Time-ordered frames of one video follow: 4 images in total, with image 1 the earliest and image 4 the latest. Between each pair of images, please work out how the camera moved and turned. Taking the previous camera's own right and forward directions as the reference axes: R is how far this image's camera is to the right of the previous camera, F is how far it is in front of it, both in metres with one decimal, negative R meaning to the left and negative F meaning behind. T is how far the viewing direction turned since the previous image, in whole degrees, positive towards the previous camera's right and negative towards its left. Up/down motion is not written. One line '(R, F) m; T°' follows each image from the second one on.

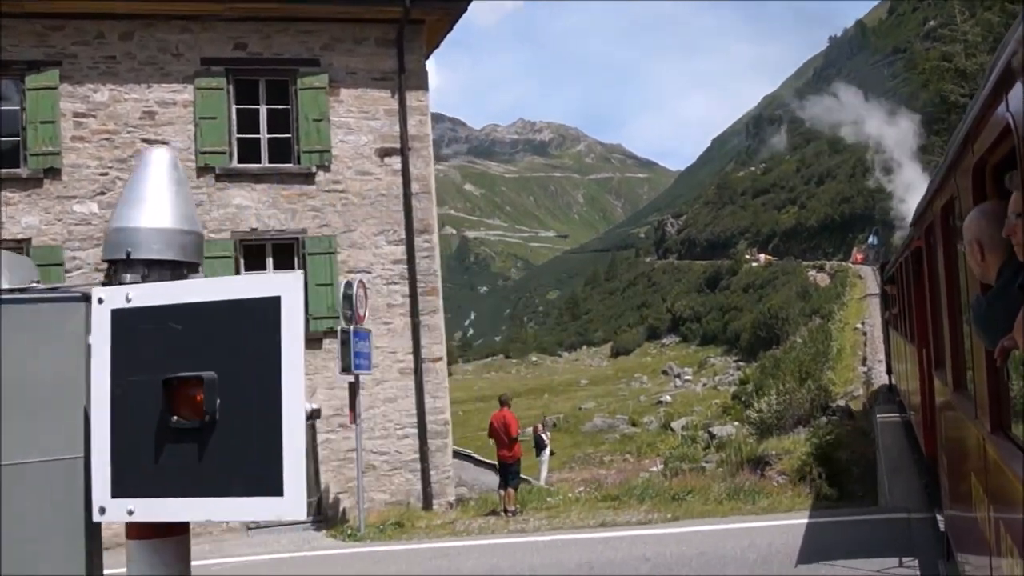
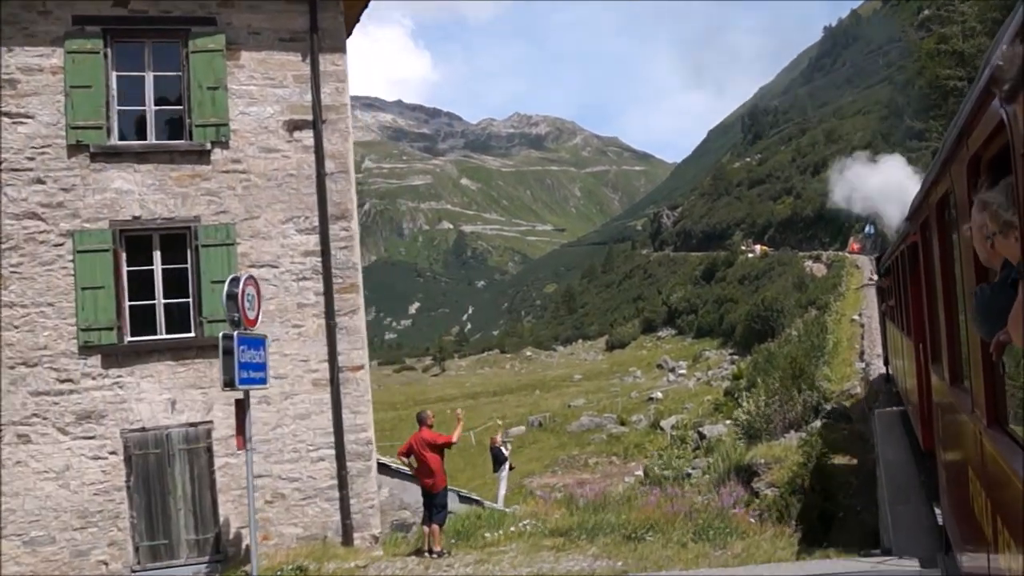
(+0.7, +1.7) m; 0°
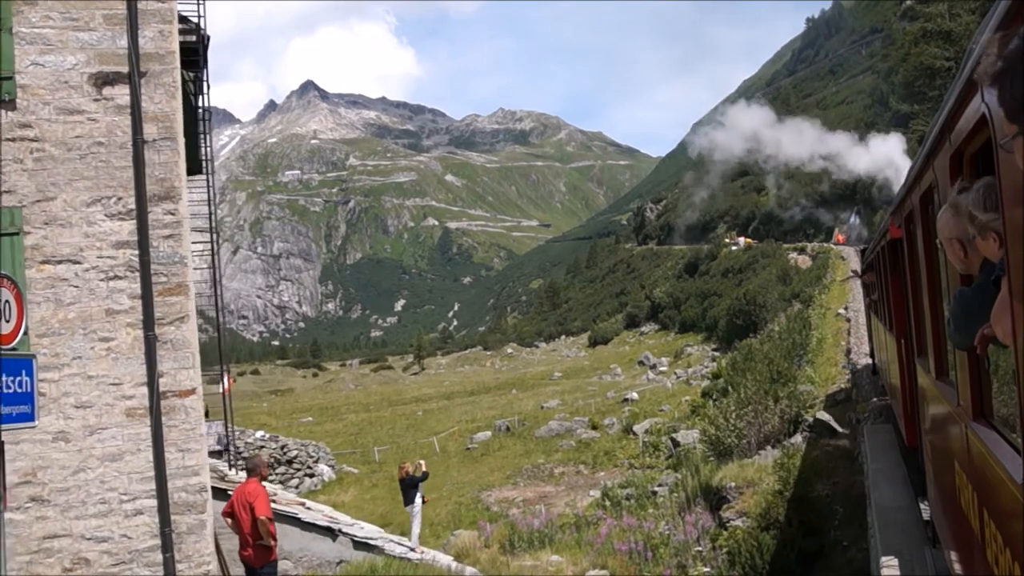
(+0.9, +2.1) m; +1°
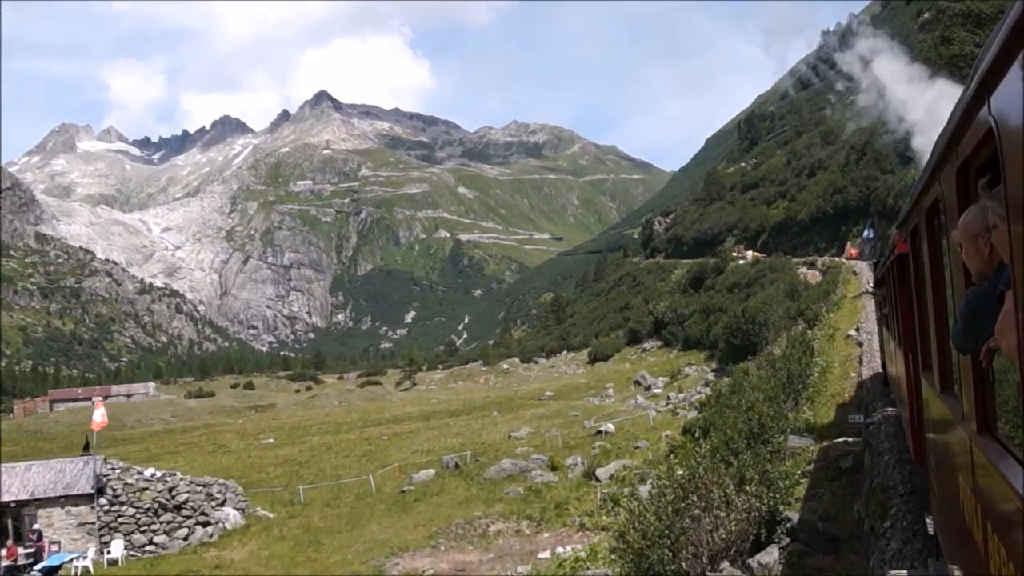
(+2.1, +5.3) m; -1°
